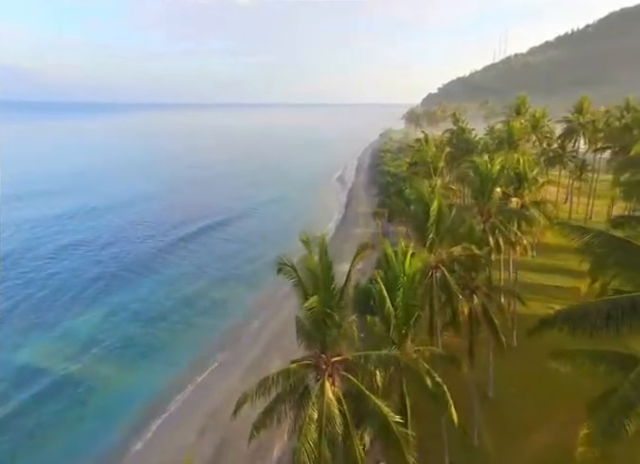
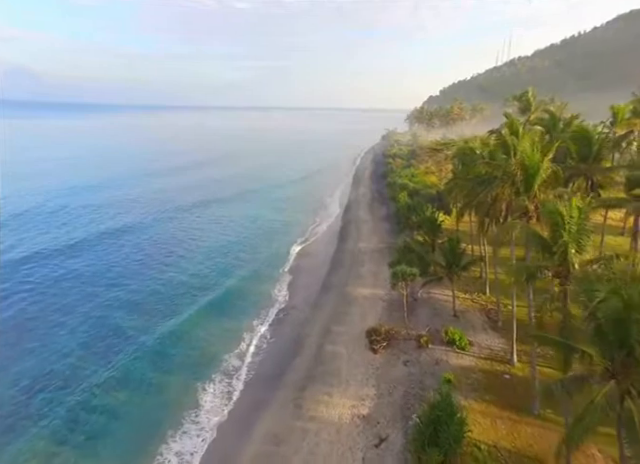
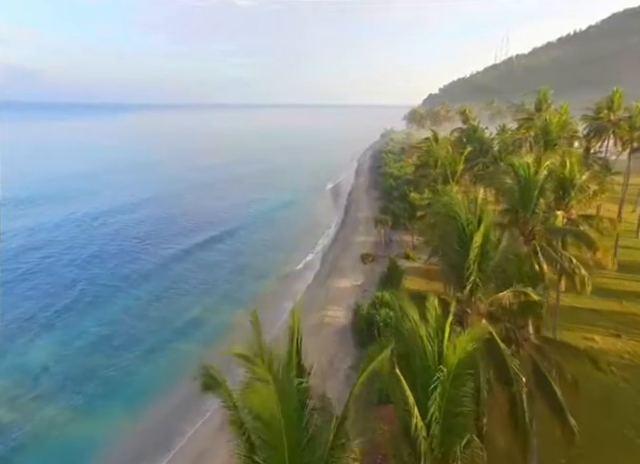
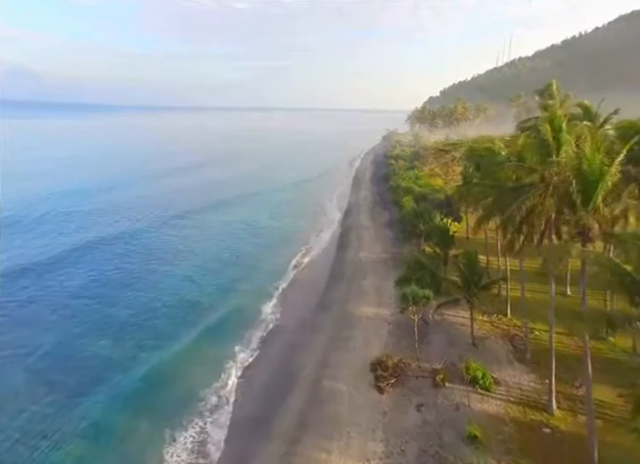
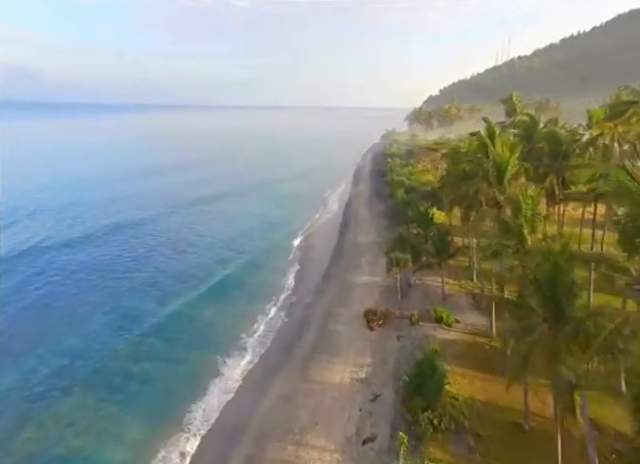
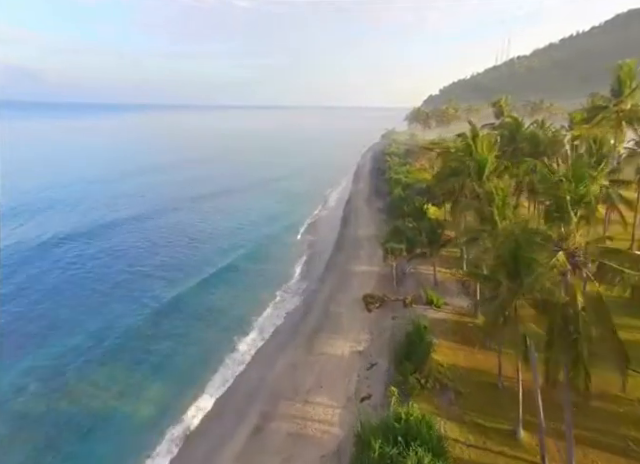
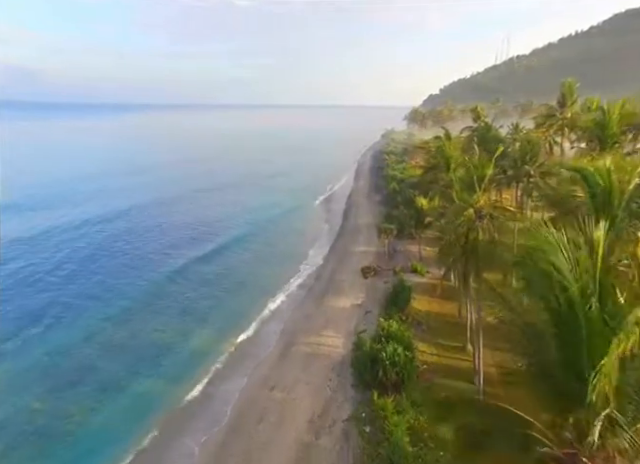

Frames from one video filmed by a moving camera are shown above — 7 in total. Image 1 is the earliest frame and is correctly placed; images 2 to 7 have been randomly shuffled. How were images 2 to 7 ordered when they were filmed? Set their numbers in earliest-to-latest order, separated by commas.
3, 7, 6, 5, 2, 4
